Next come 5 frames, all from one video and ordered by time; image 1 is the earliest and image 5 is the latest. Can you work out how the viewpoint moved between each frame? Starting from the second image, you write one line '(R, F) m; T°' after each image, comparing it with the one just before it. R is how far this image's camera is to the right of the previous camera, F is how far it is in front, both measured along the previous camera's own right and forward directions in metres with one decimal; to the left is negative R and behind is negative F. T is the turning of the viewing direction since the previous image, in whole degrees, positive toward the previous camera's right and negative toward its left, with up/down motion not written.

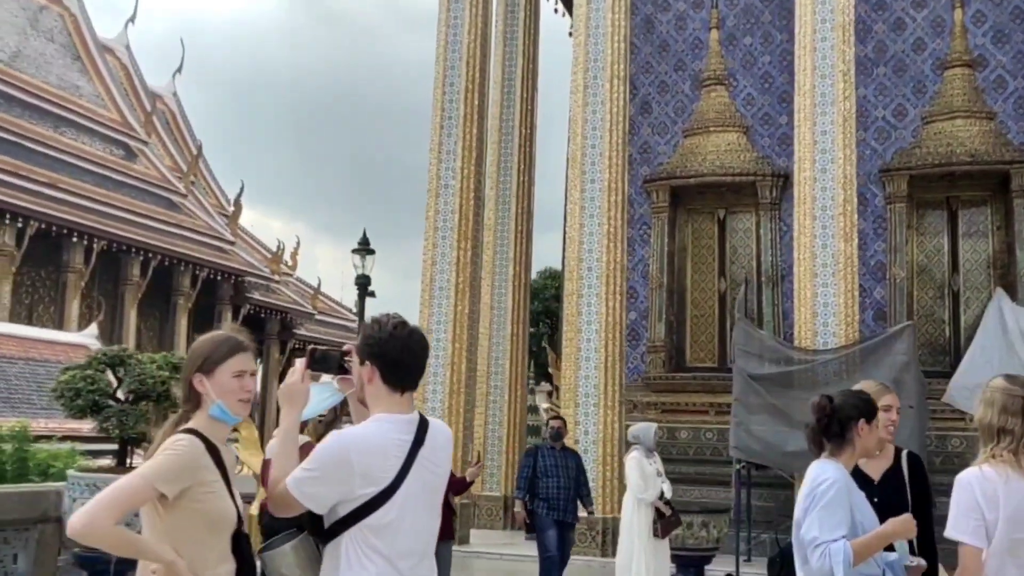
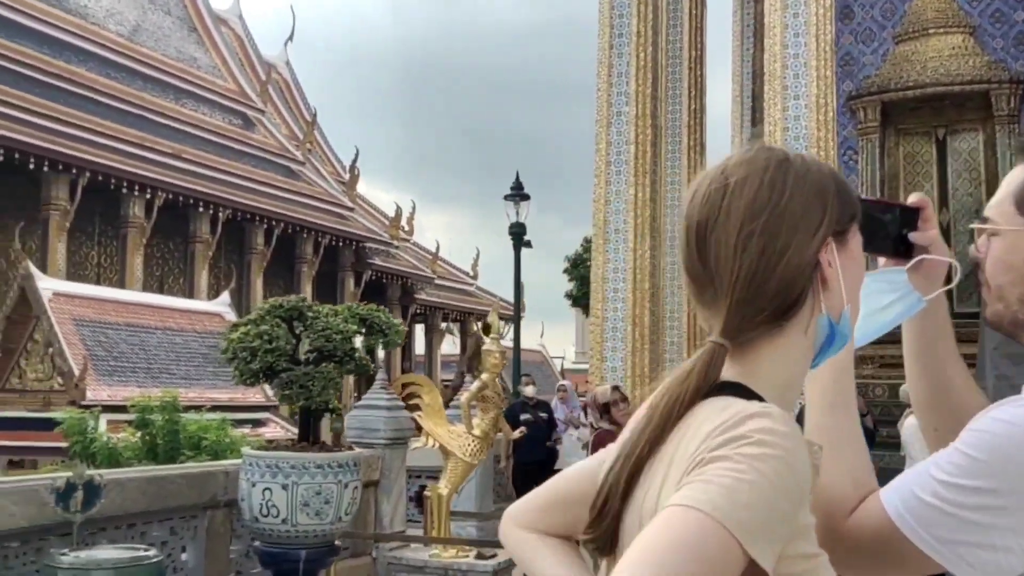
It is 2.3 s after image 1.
(-0.7, +1.2) m; -6°
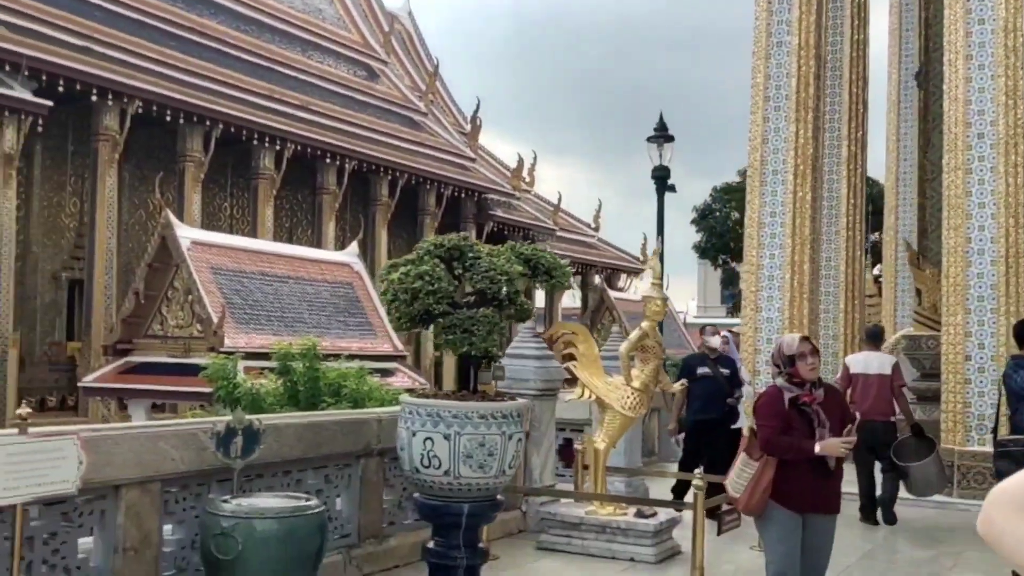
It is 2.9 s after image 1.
(-0.3, +0.4) m; -7°
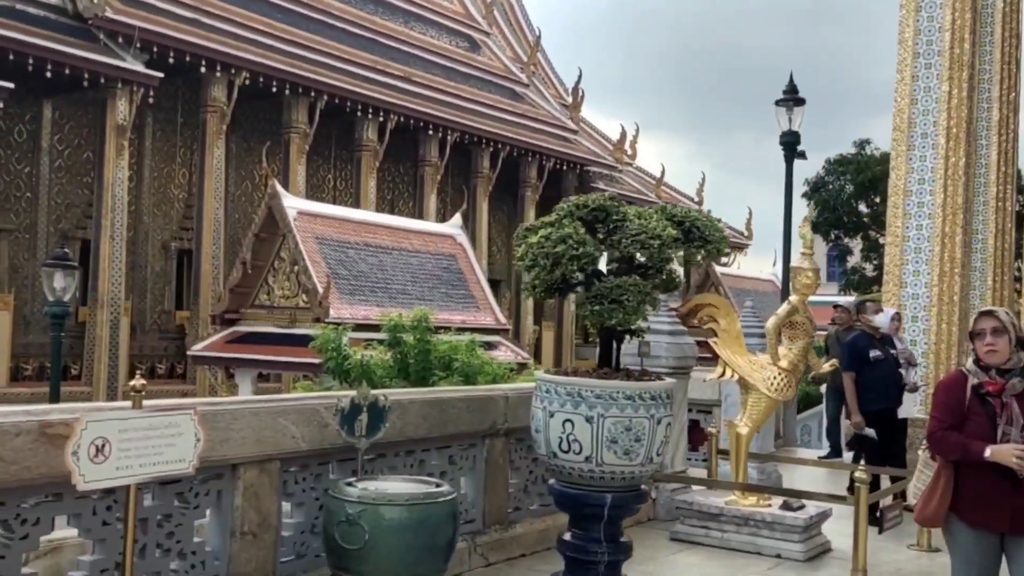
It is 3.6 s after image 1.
(-0.2, +0.4) m; -5°
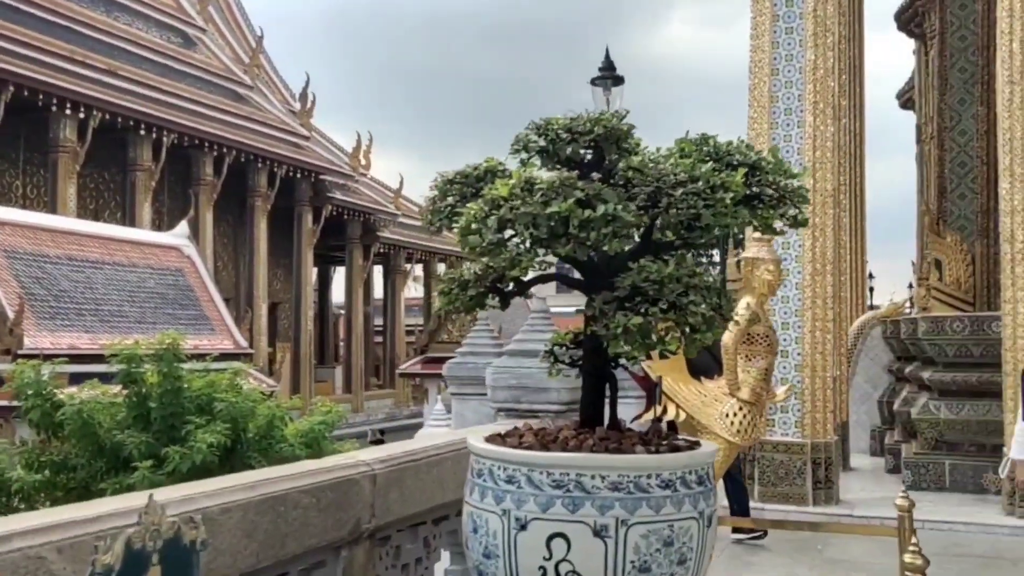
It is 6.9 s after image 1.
(-0.4, +1.9) m; +16°
